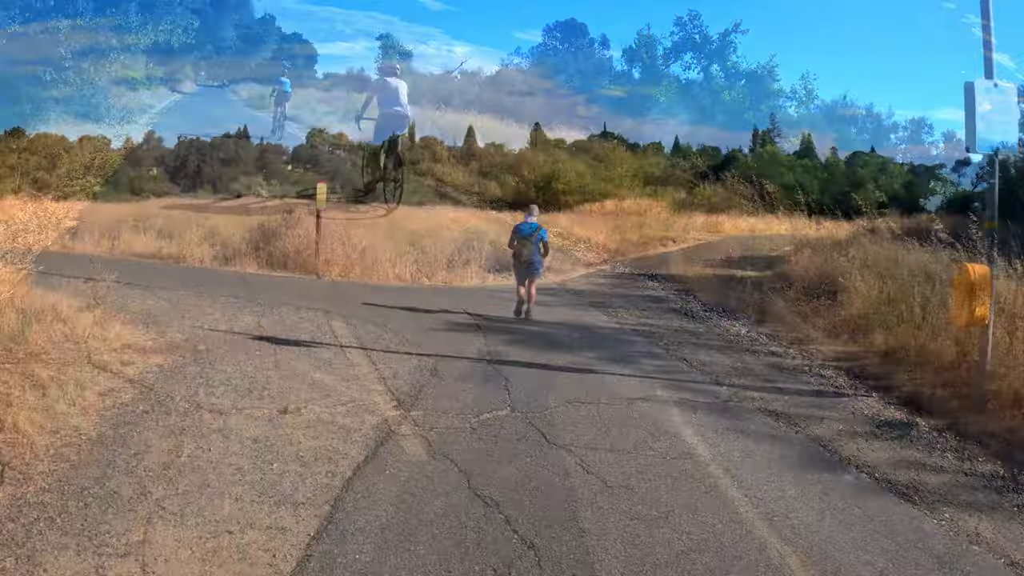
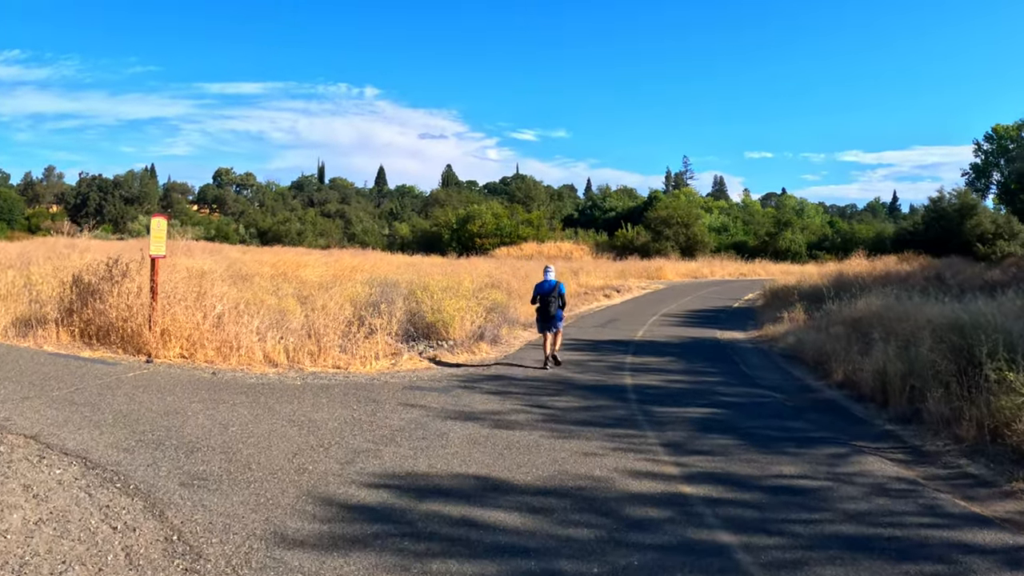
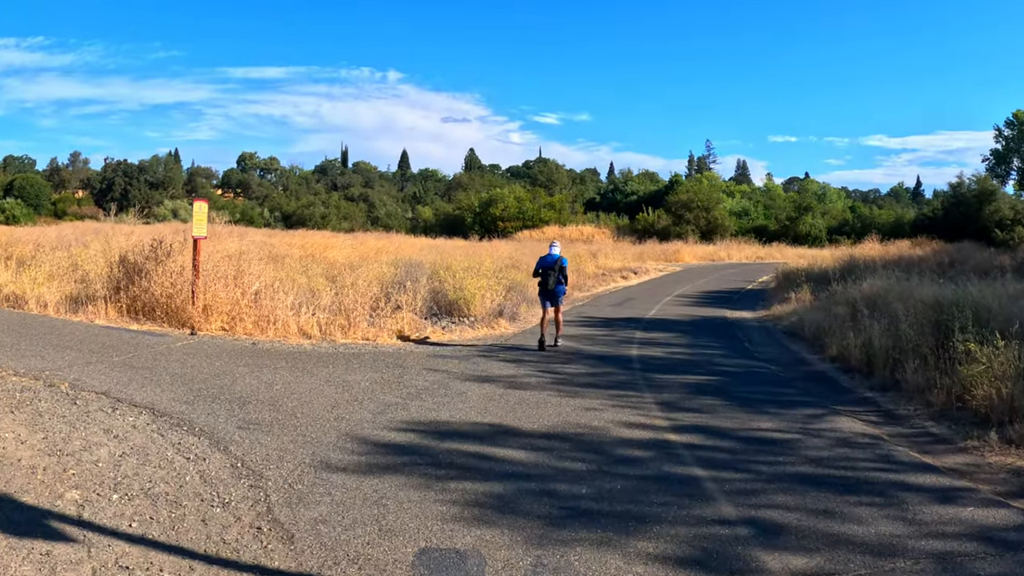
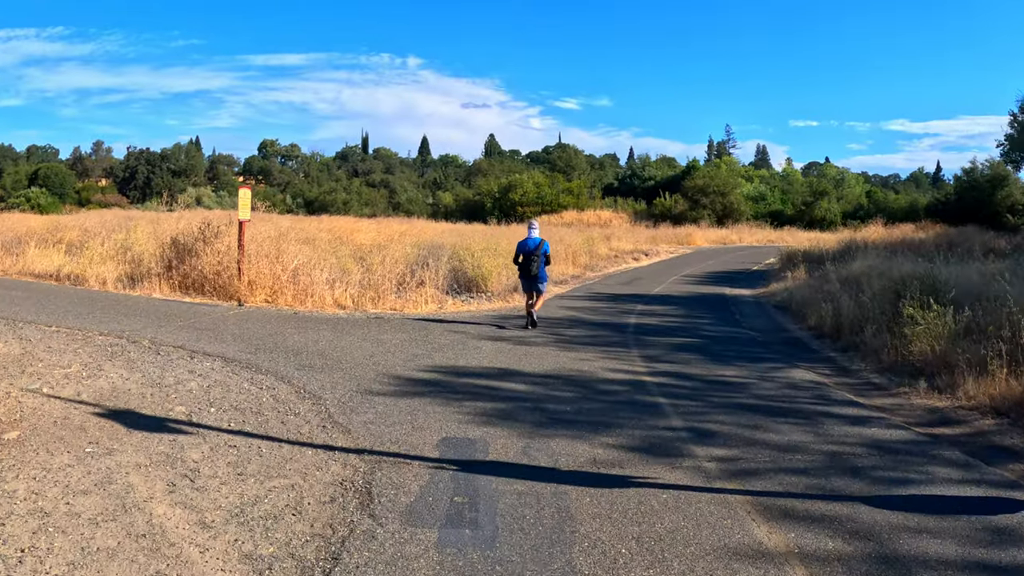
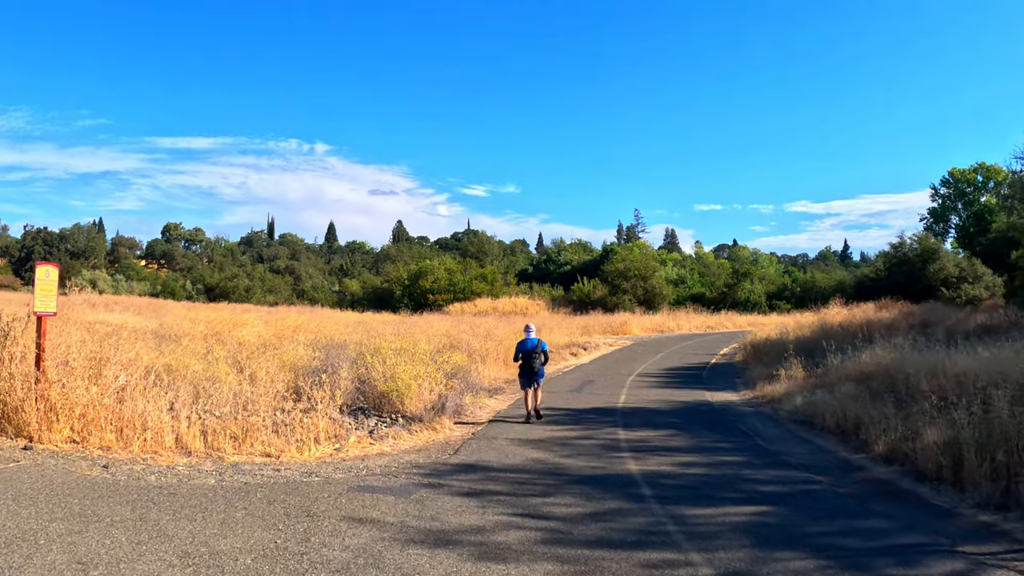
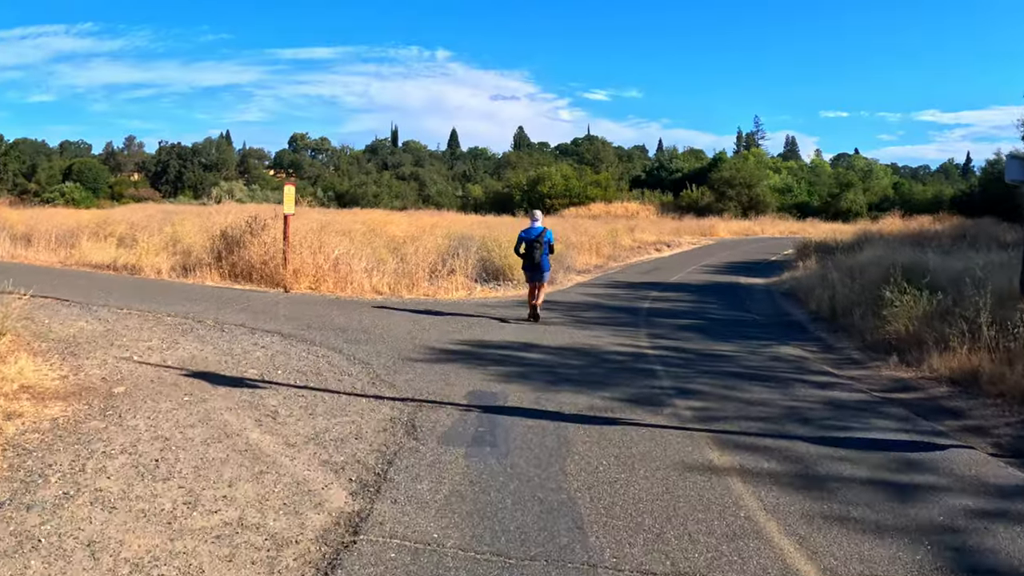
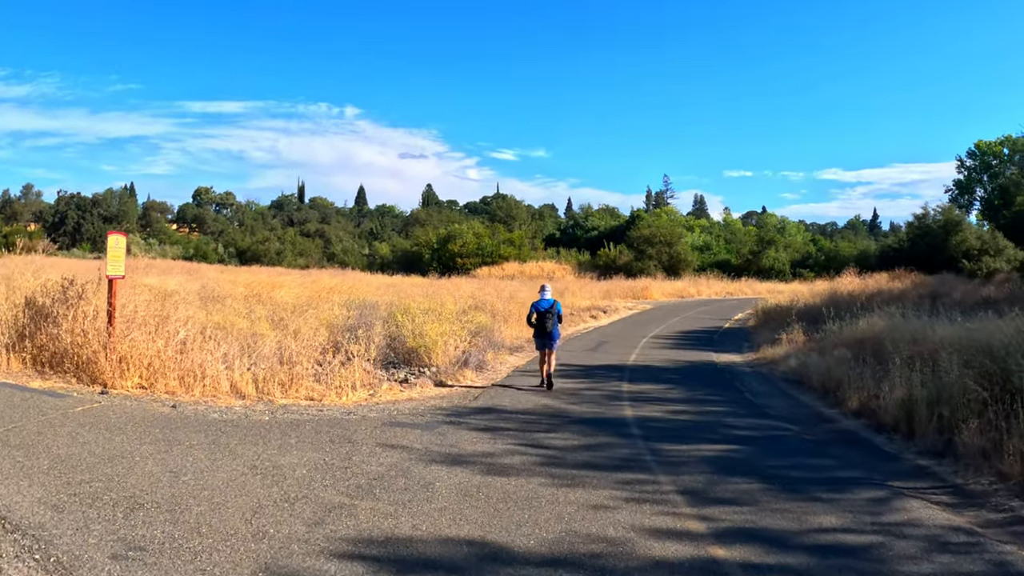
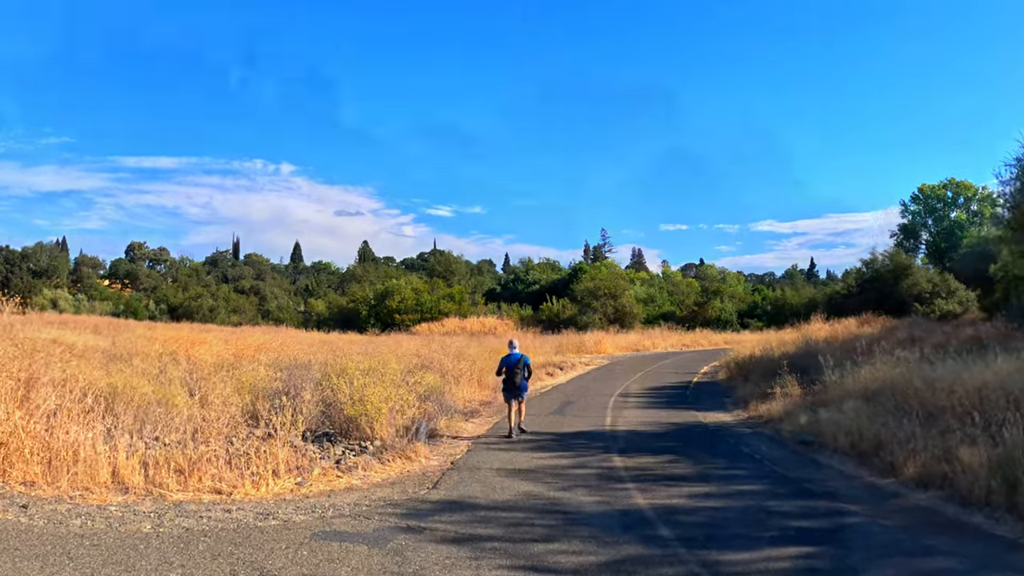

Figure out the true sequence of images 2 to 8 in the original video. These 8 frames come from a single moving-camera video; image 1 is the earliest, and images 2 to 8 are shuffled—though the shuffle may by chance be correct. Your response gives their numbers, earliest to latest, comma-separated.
6, 4, 3, 2, 7, 5, 8
